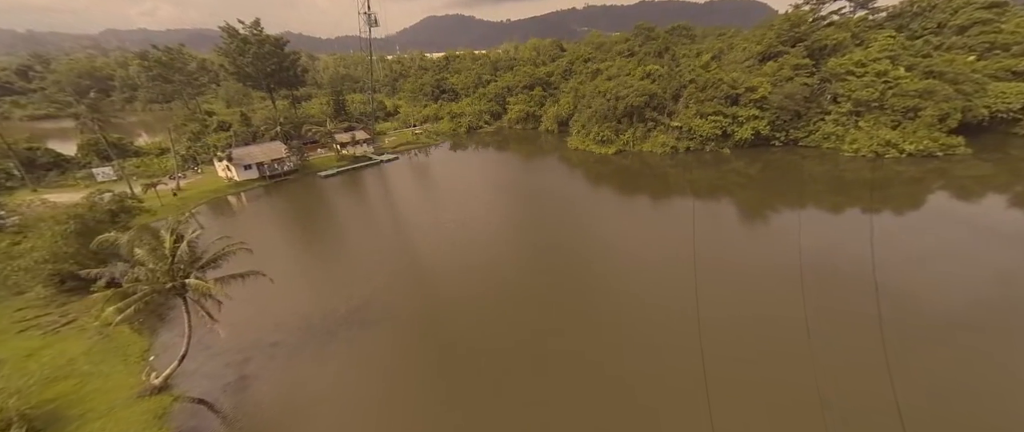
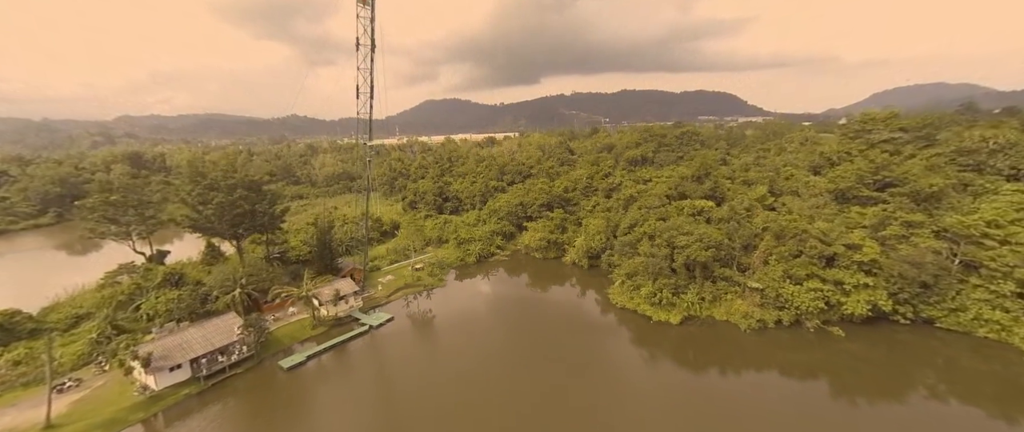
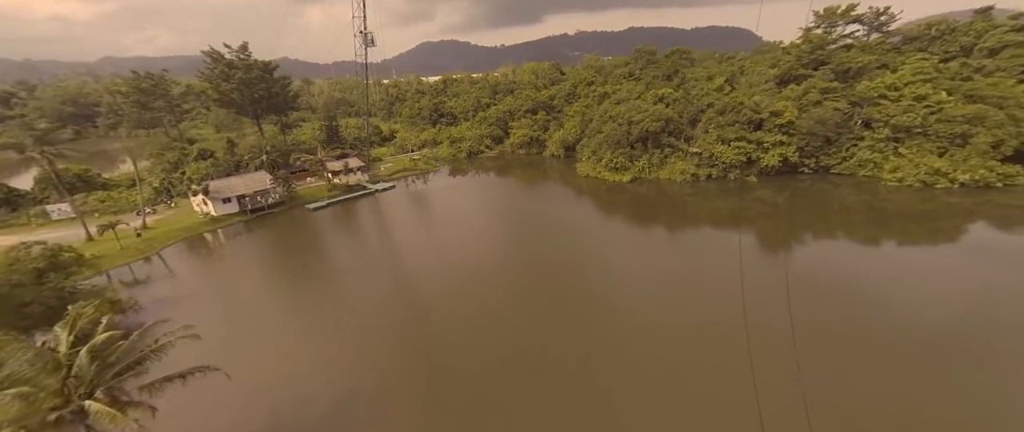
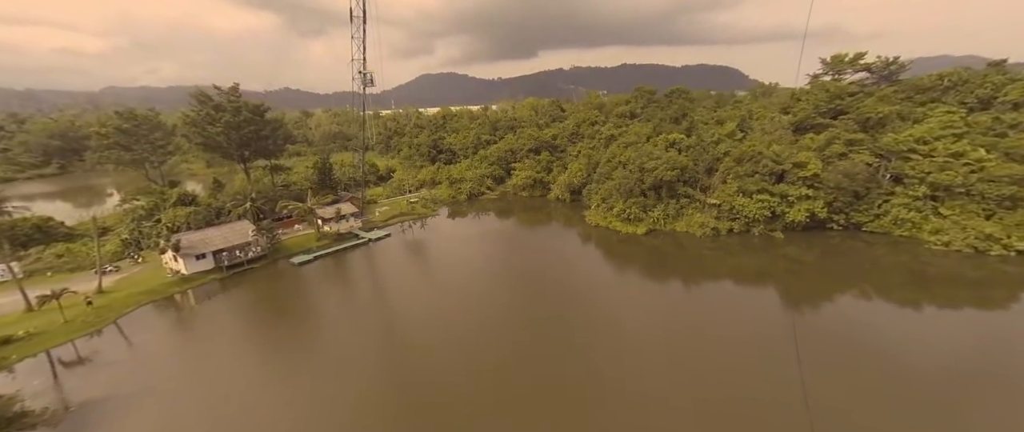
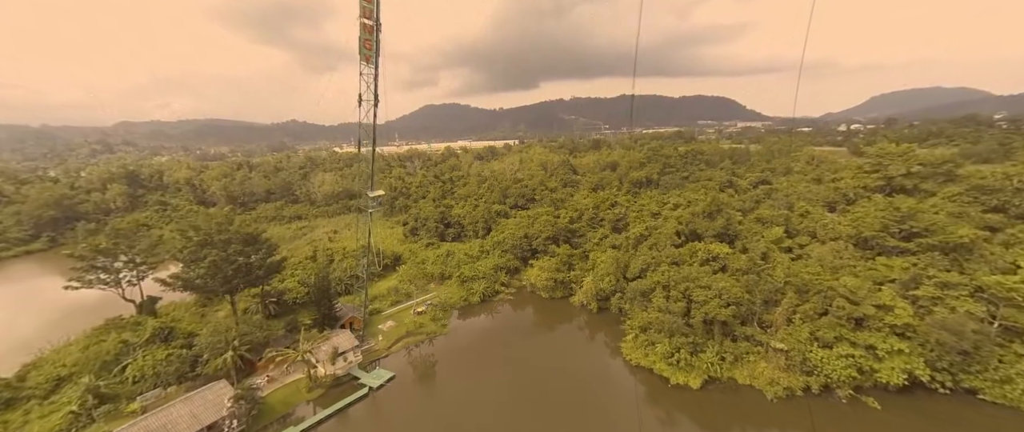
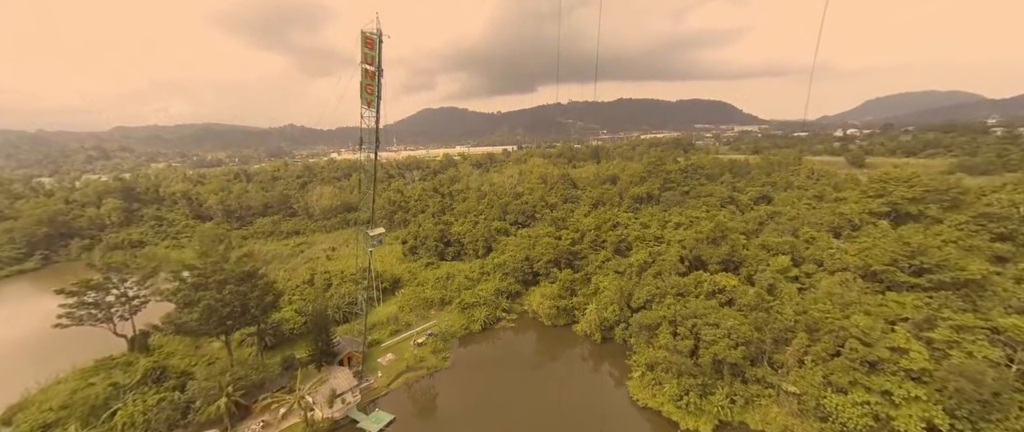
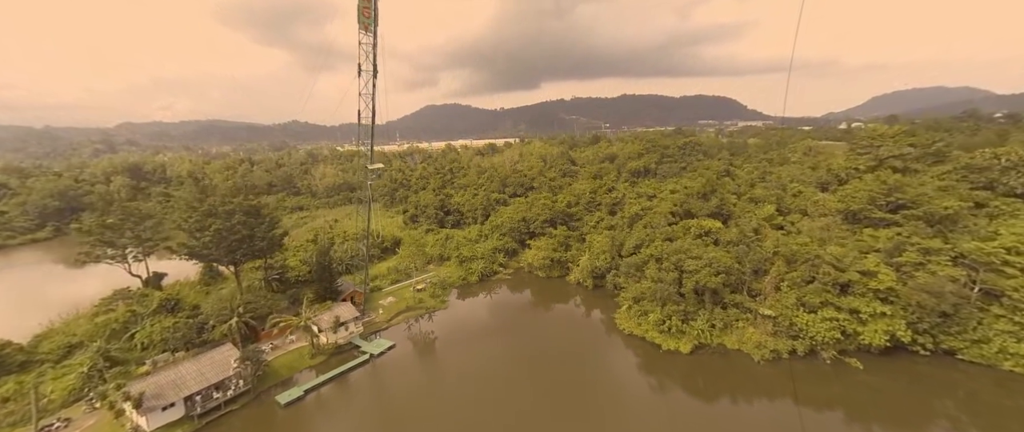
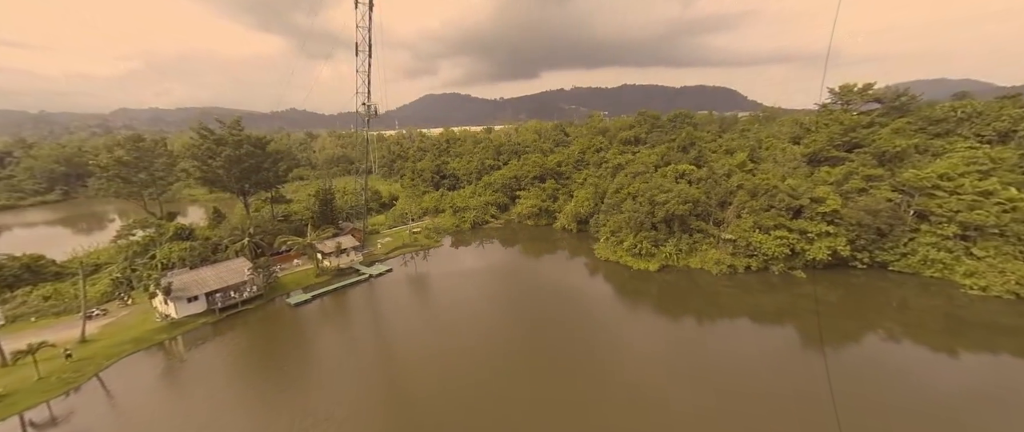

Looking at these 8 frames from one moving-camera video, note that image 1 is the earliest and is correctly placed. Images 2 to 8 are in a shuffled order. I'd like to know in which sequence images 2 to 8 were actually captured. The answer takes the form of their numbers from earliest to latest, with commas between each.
3, 4, 8, 2, 7, 5, 6
